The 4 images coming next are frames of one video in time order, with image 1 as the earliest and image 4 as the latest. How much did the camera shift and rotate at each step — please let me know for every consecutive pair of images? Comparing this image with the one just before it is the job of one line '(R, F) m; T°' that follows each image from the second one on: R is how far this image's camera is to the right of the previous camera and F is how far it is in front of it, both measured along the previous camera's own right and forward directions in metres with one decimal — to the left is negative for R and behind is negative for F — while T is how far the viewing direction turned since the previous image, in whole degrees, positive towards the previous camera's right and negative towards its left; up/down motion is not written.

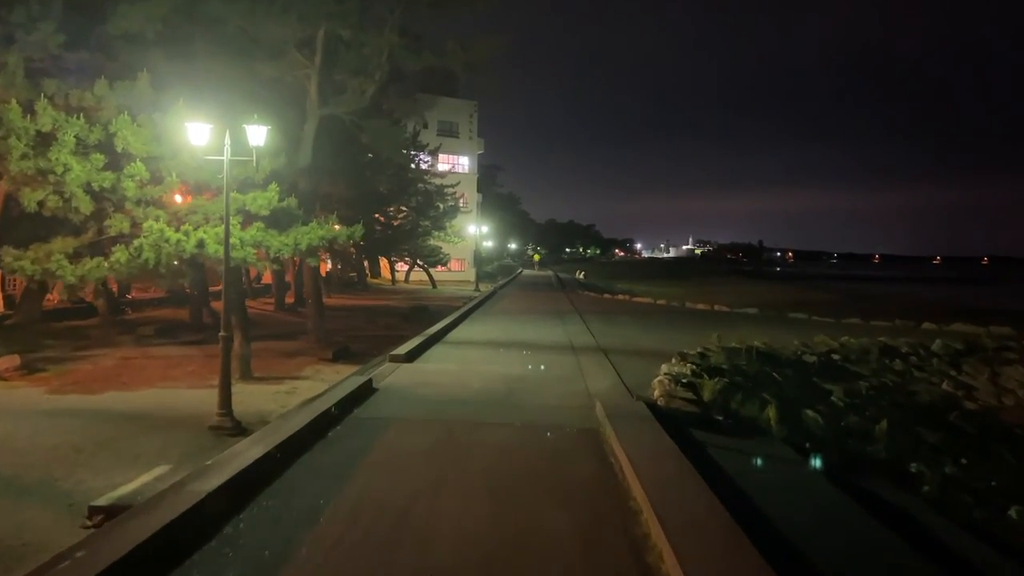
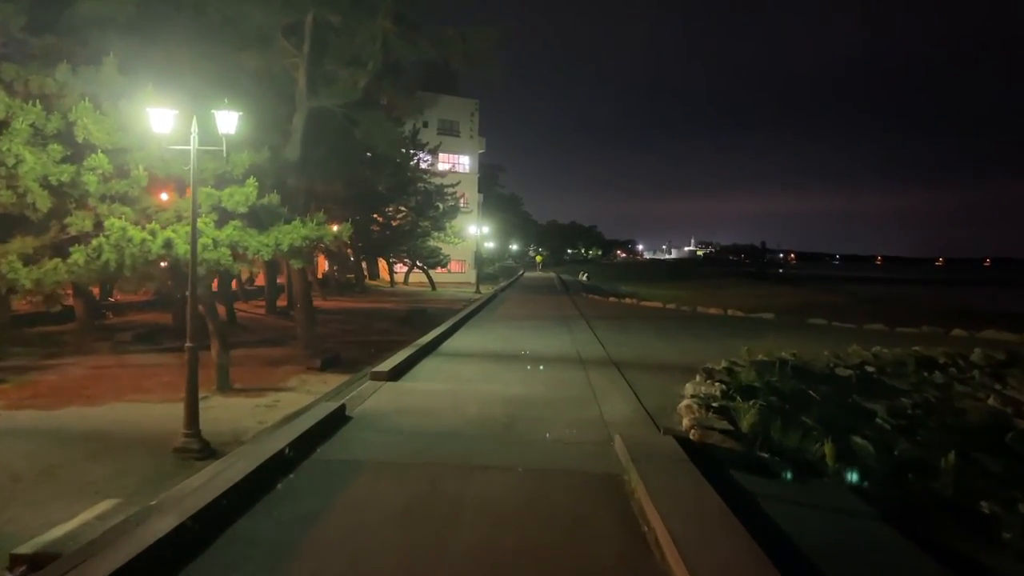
(0.0, +1.5) m; 0°
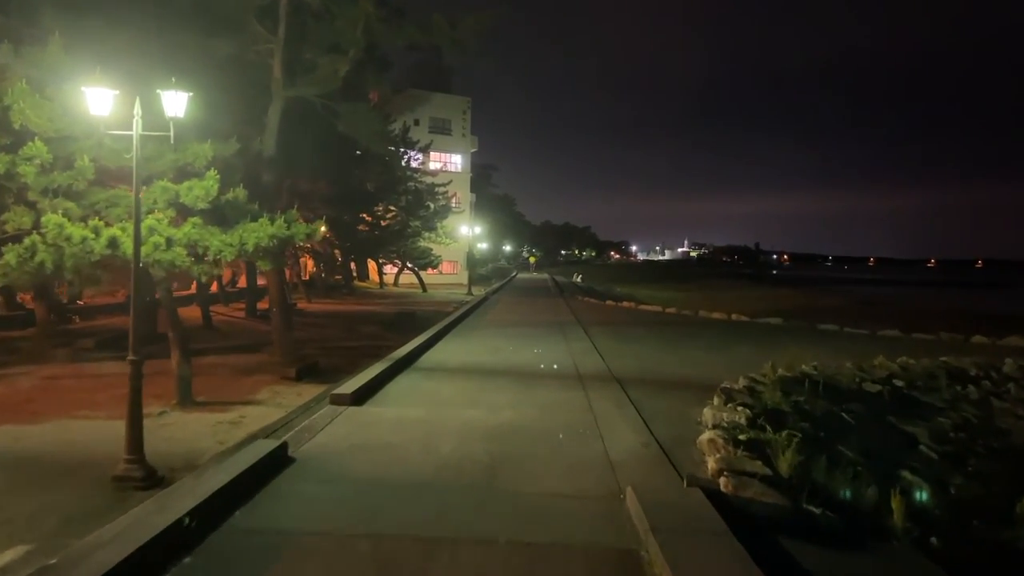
(+0.1, +1.5) m; 0°
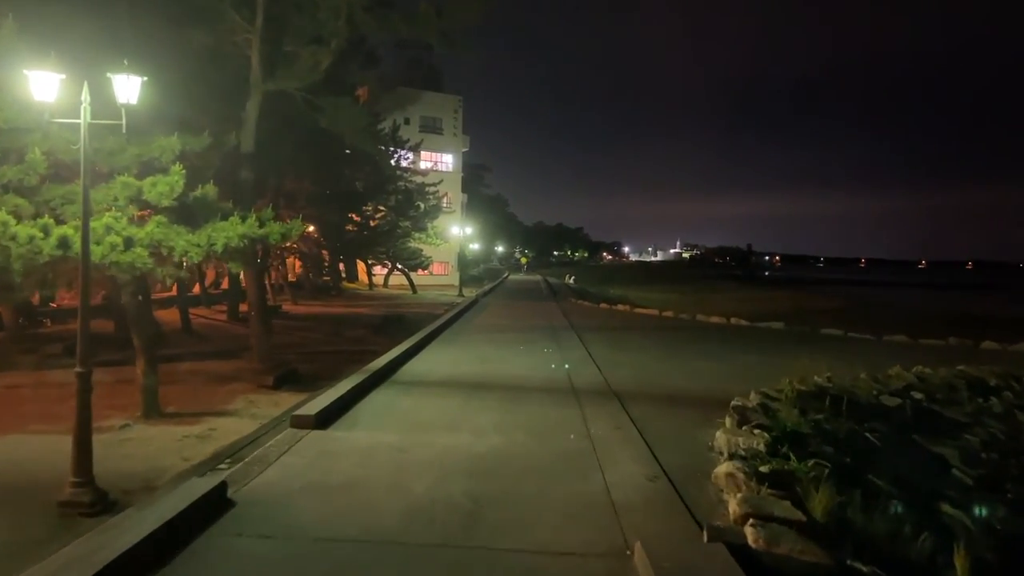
(+0.1, +1.0) m; +1°
